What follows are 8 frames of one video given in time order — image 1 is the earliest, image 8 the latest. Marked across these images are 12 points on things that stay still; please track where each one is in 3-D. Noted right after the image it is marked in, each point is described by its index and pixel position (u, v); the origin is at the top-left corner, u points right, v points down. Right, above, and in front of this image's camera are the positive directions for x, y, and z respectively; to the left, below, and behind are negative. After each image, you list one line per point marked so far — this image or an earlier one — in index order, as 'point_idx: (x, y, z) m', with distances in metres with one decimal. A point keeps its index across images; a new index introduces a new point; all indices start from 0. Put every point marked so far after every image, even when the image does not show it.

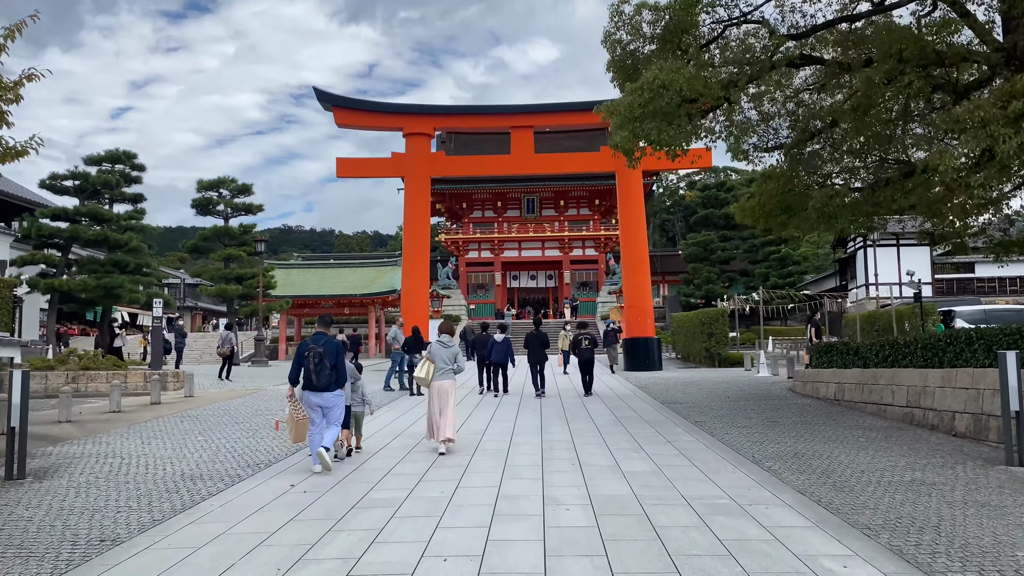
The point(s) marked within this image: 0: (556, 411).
0: (+0.7, -1.9, +10.6) m
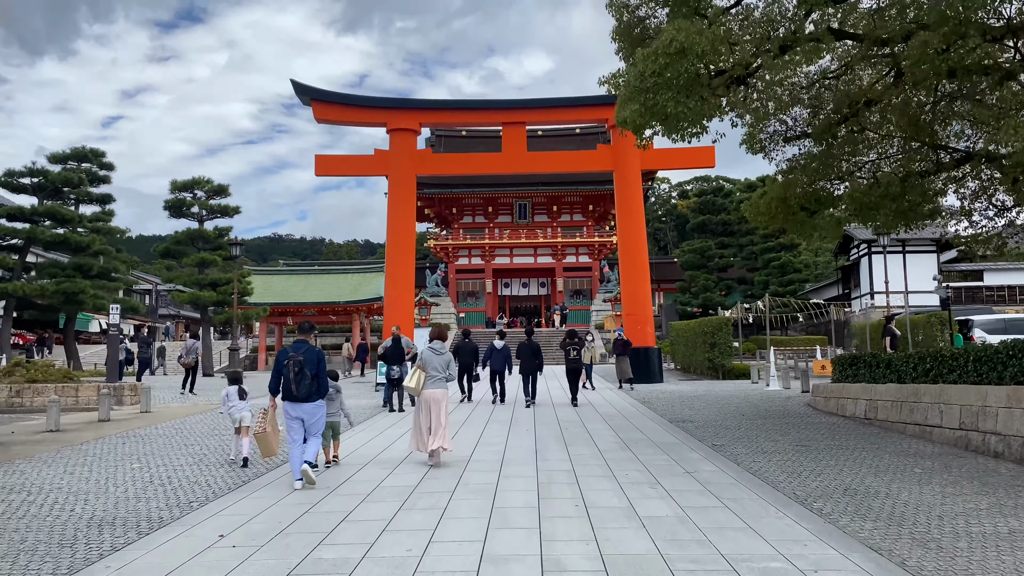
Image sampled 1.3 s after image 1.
0: (+0.6, -1.9, +9.4) m
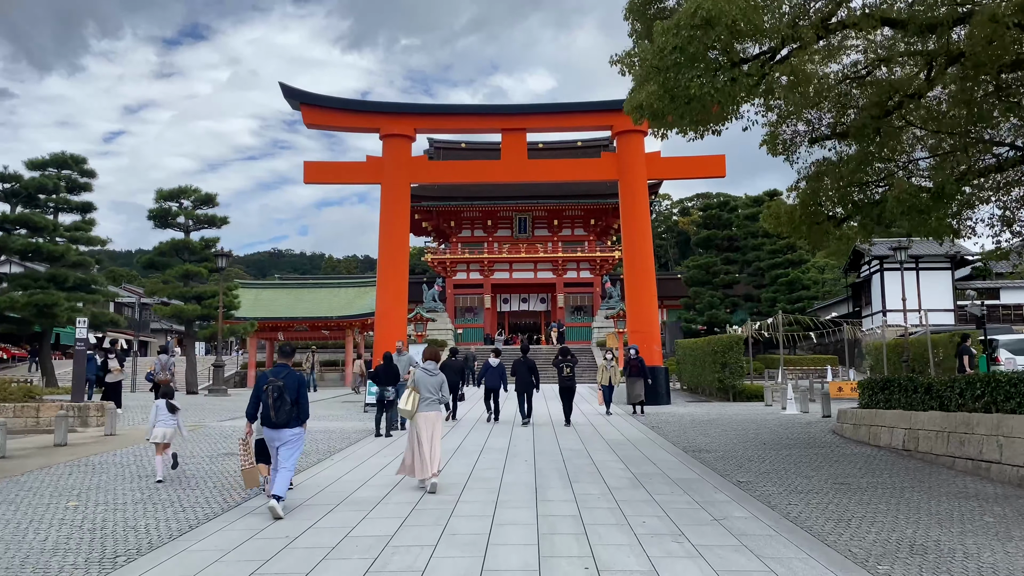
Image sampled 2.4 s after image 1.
0: (+0.5, -2.1, +8.4) m
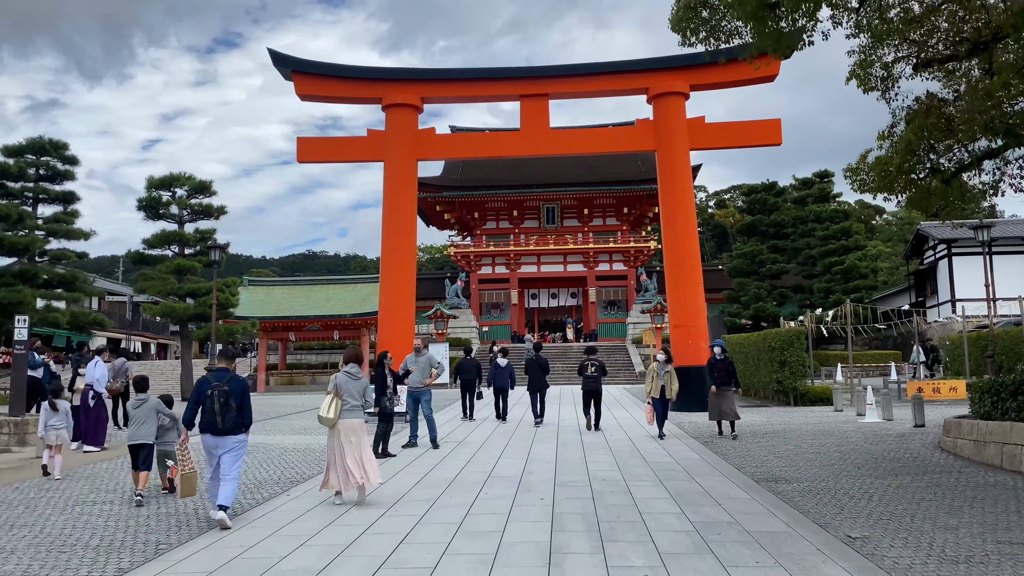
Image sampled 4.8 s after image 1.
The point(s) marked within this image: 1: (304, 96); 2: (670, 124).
0: (+0.6, -1.9, +6.4) m
1: (-4.6, +4.2, +14.6) m
2: (+3.3, +3.5, +14.1) m
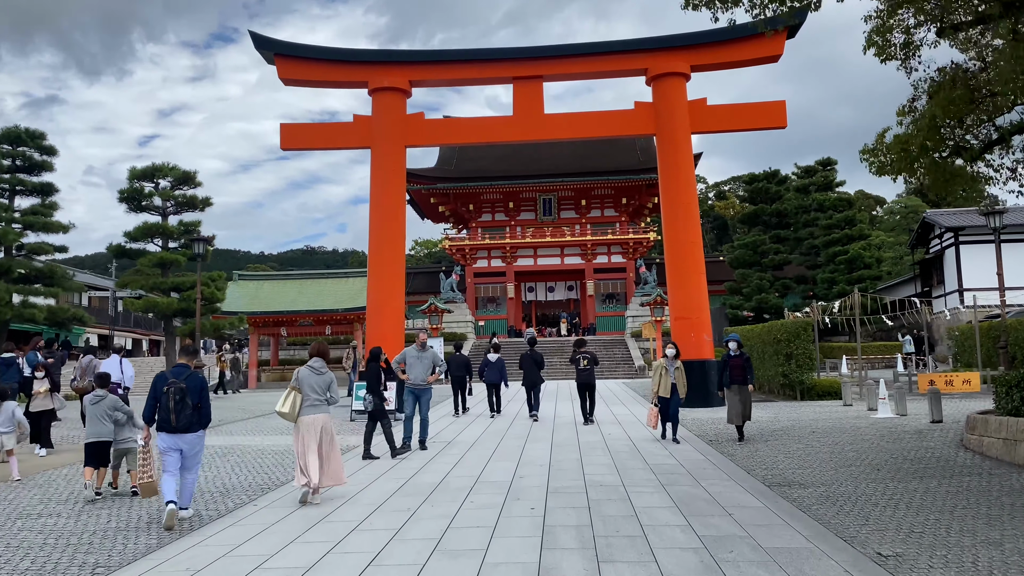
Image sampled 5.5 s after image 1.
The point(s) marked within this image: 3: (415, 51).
0: (+0.5, -1.8, +5.8) m
1: (-4.7, +4.3, +14.0) m
2: (+3.2, +3.7, +13.5) m
3: (-2.0, +4.9, +13.8) m
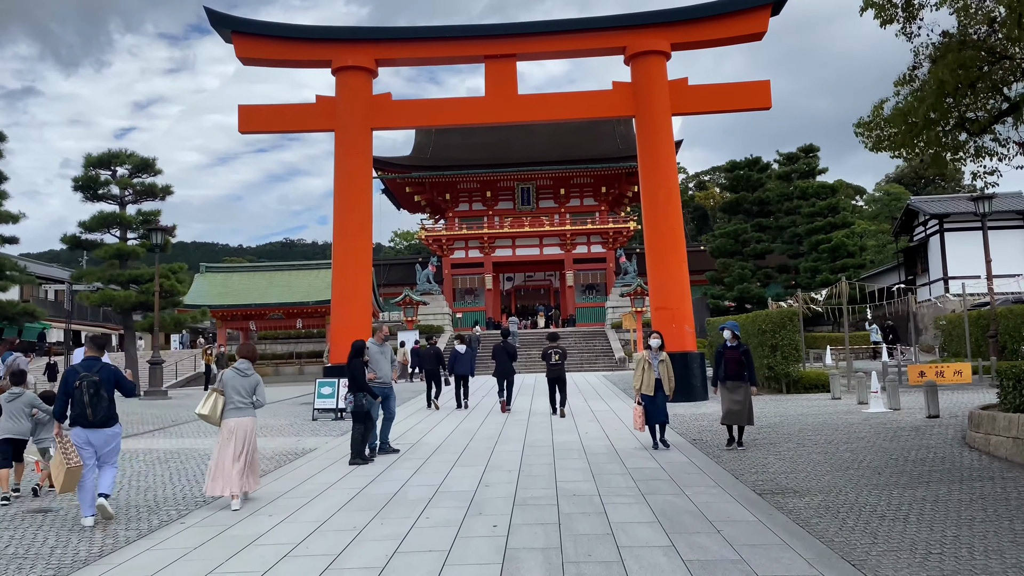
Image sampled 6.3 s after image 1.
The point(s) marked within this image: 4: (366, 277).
0: (+0.2, -1.7, +5.1) m
1: (-5.3, +4.5, +13.1) m
2: (+2.7, +3.9, +12.8) m
3: (-2.6, +5.1, +13.0) m
4: (-2.9, +0.2, +13.2) m
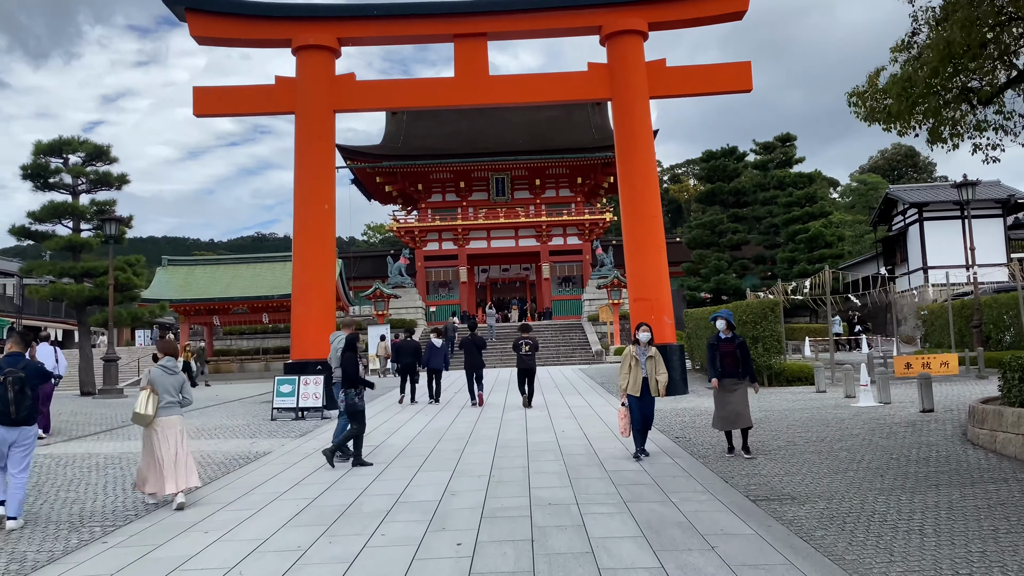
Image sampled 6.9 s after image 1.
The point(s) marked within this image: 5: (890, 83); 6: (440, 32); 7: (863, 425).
0: (0.0, -1.6, +4.6) m
1: (-5.8, +4.6, +12.3) m
2: (+2.1, +4.1, +12.3) m
3: (-3.1, +5.3, +12.3) m
4: (-3.4, +0.4, +12.5) m
5: (+3.5, +1.9, +6.1) m
6: (-1.3, +4.8, +12.4) m
7: (+4.0, -1.6, +7.5) m
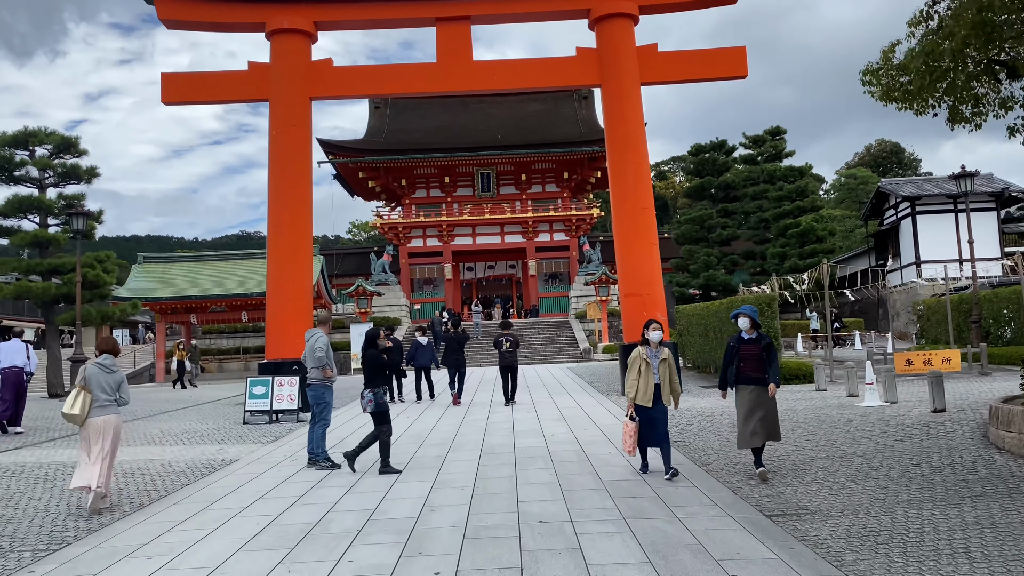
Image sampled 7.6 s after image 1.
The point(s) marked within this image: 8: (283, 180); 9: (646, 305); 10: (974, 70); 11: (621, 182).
0: (-0.1, -1.5, +4.0) m
1: (-6.1, +4.7, +11.6) m
2: (+1.9, +4.2, +11.8) m
3: (-3.4, +5.4, +11.7) m
4: (-3.7, +0.5, +11.9) m
5: (+3.4, +2.0, +5.7) m
6: (-1.6, +4.9, +11.8) m
7: (+3.8, -1.5, +7.1) m
8: (-4.0, +1.9, +11.7) m
9: (+2.3, -0.3, +11.6) m
10: (+3.7, +1.7, +5.3) m
11: (+1.9, +1.9, +11.8) m
